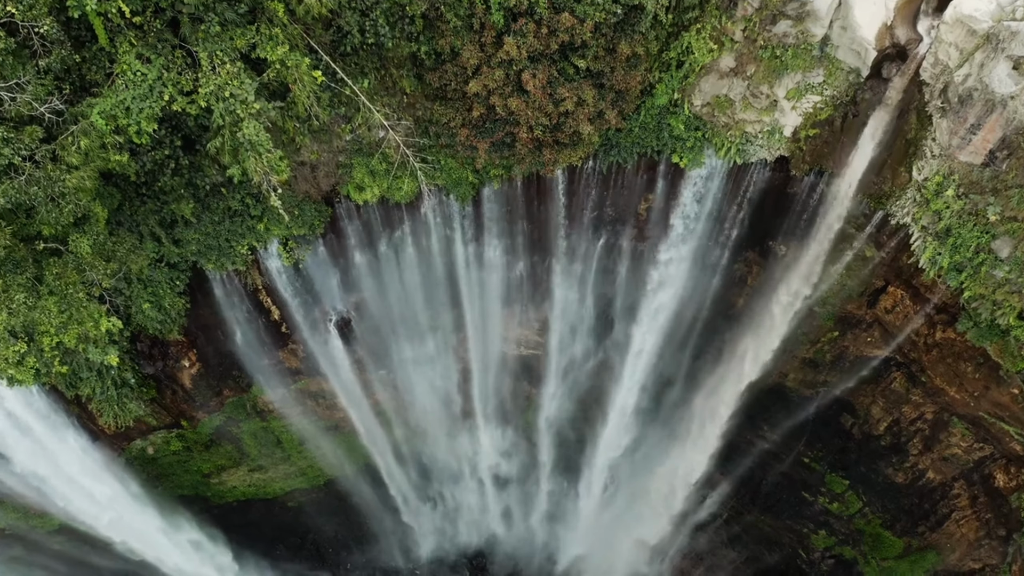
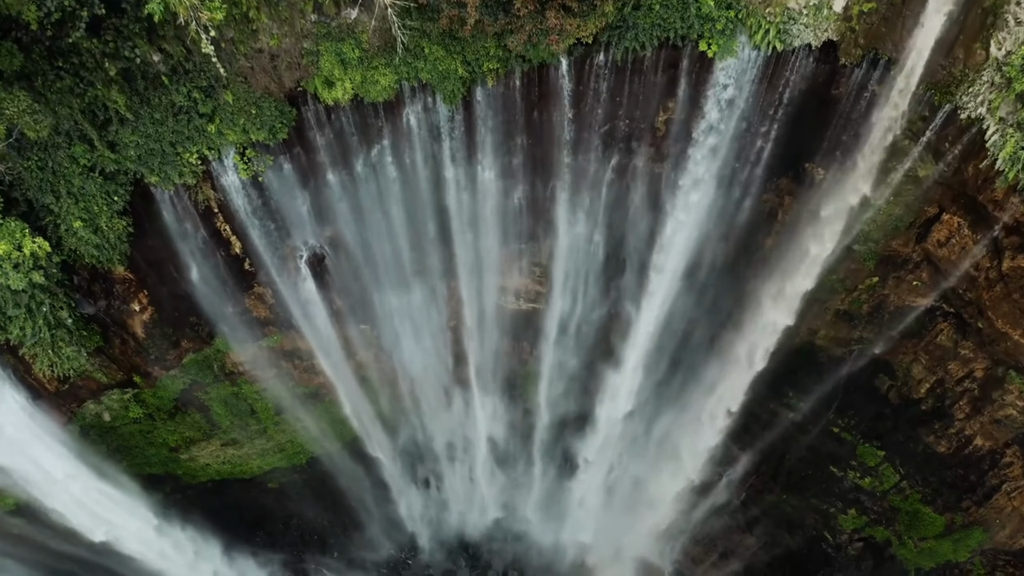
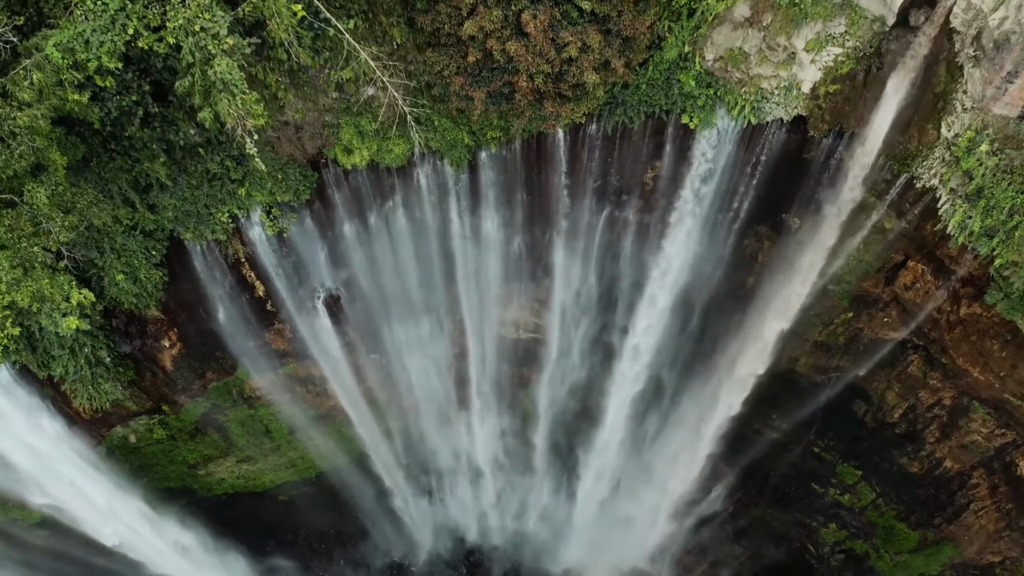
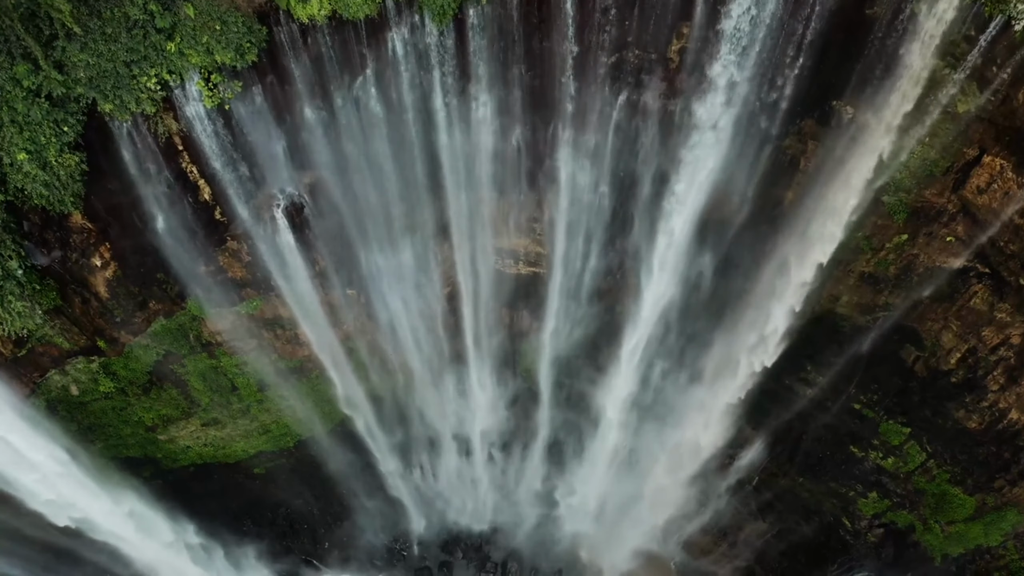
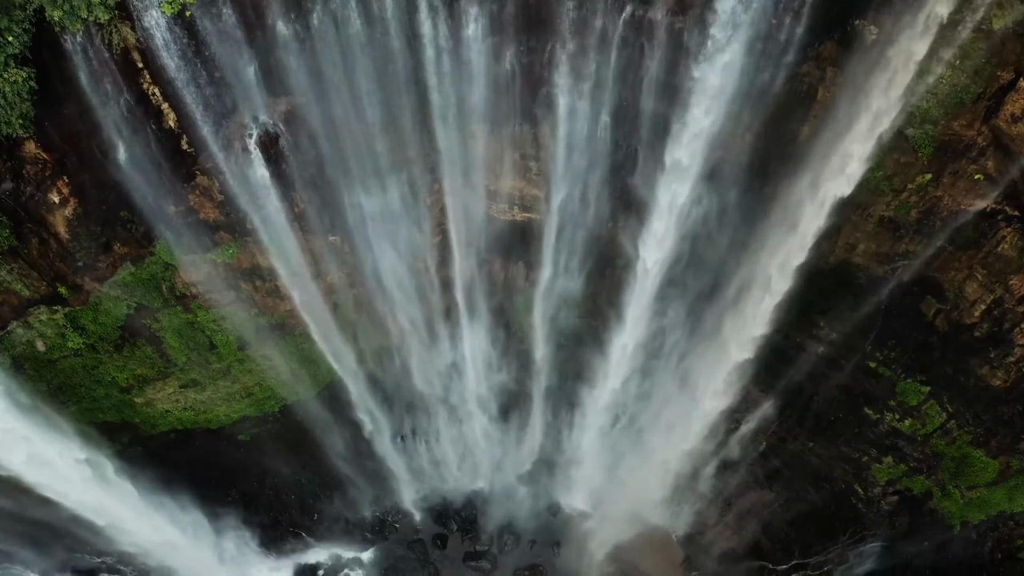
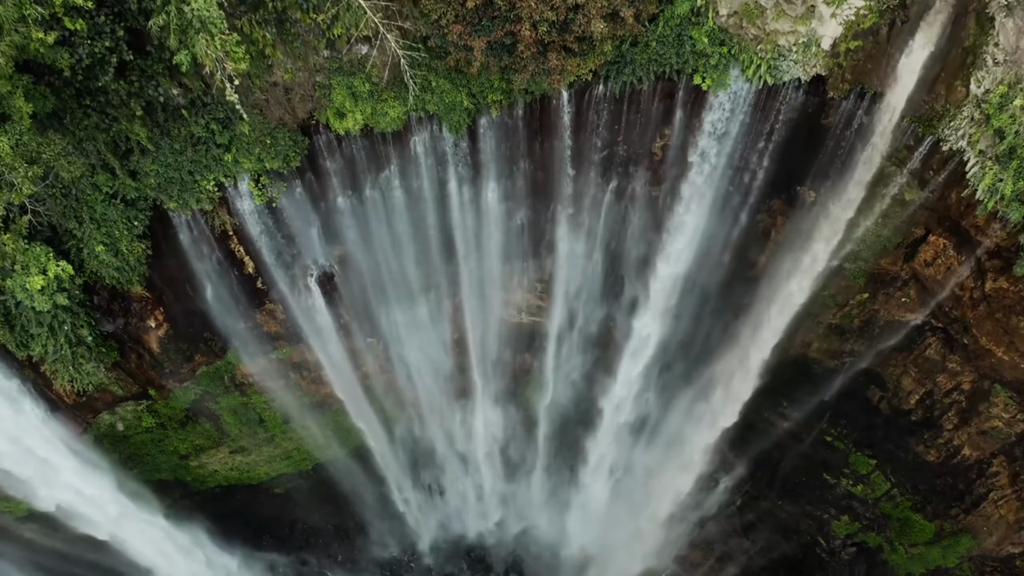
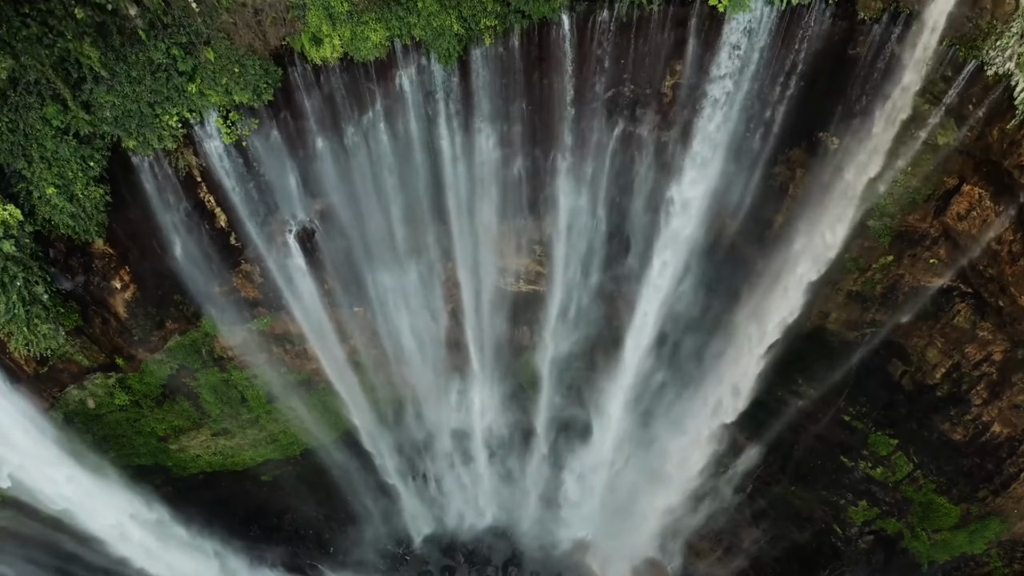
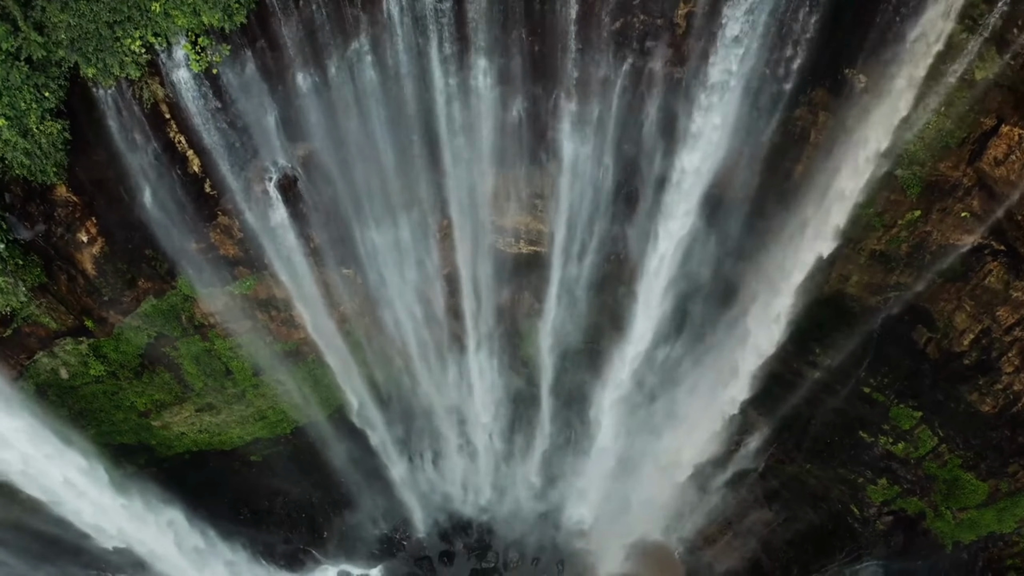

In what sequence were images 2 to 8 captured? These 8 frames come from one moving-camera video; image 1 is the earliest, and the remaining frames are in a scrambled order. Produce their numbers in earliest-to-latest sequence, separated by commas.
3, 6, 2, 7, 4, 8, 5
